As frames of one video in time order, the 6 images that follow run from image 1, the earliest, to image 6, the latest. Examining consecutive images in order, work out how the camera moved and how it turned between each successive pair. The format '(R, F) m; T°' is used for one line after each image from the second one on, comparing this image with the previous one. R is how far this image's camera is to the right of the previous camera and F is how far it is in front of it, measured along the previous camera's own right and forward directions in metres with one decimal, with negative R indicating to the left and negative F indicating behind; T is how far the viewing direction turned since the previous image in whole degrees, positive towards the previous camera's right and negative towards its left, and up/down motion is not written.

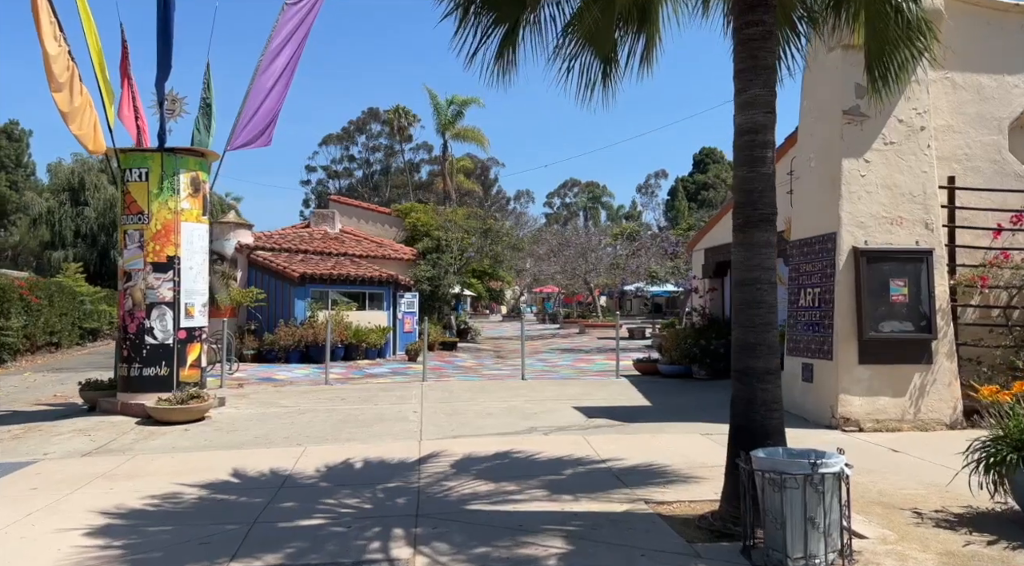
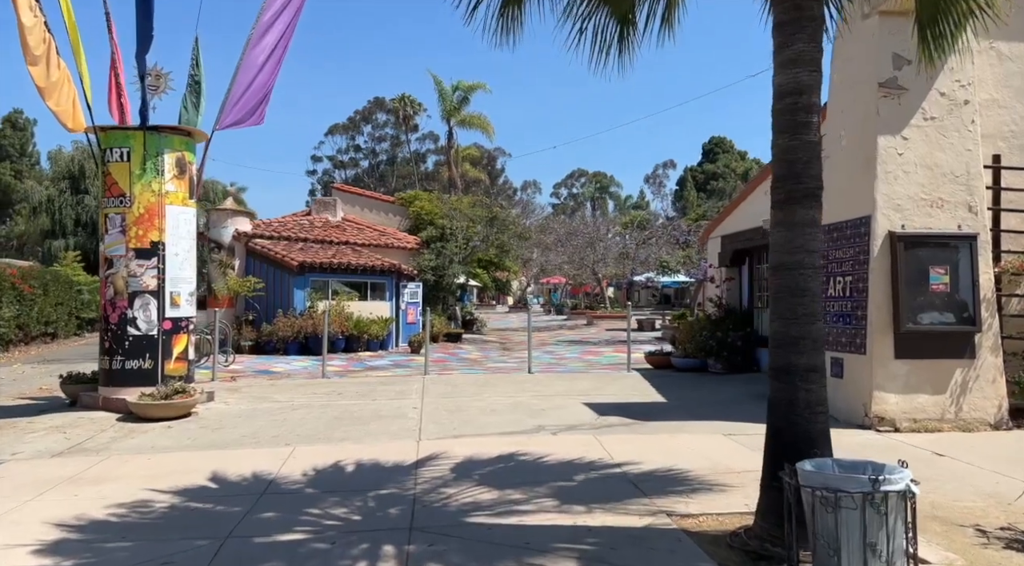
(0.0, +0.7) m; -1°
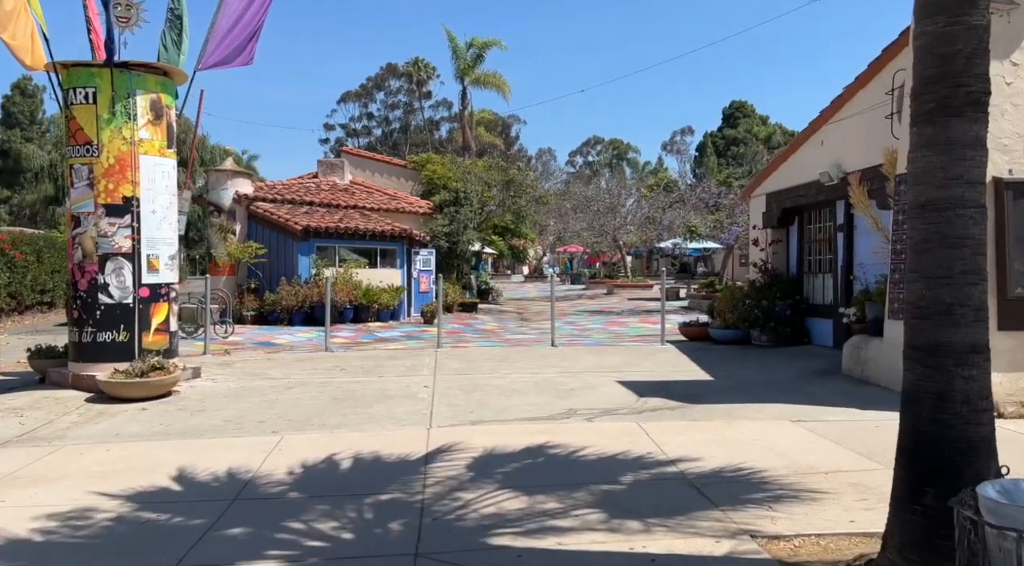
(-0.1, +1.4) m; -1°
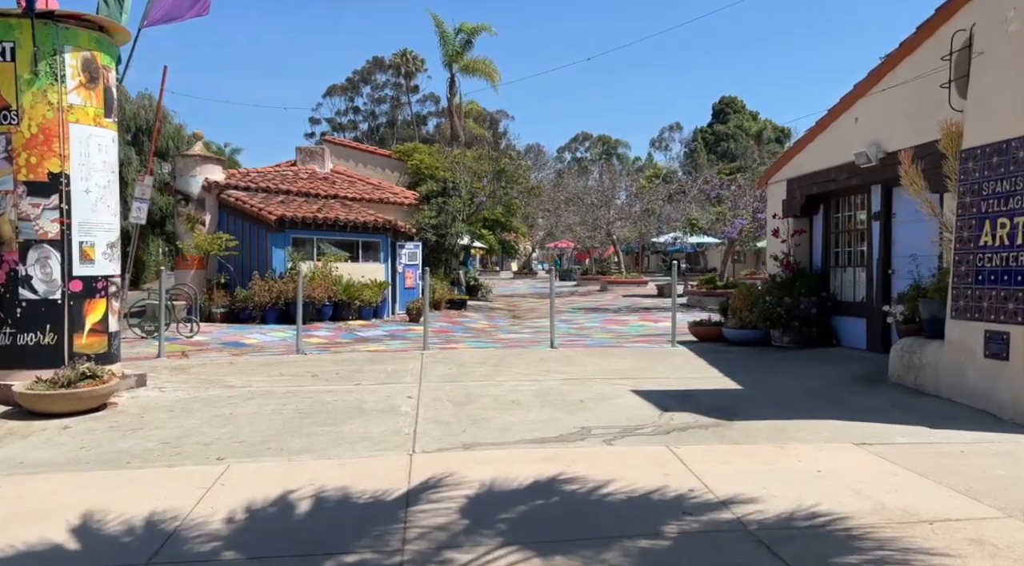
(-0.1, +1.3) m; +1°
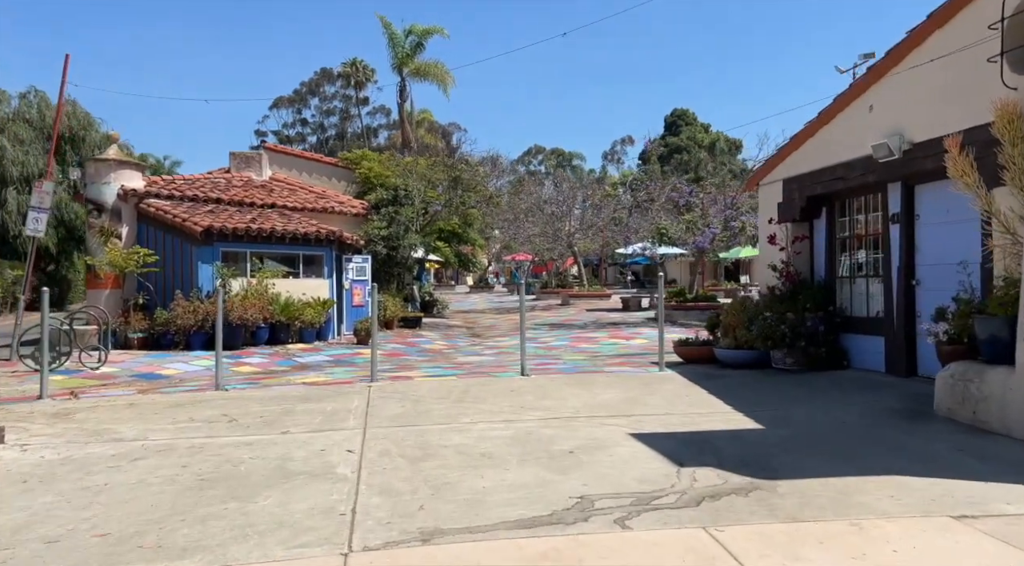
(-0.1, +1.6) m; +4°
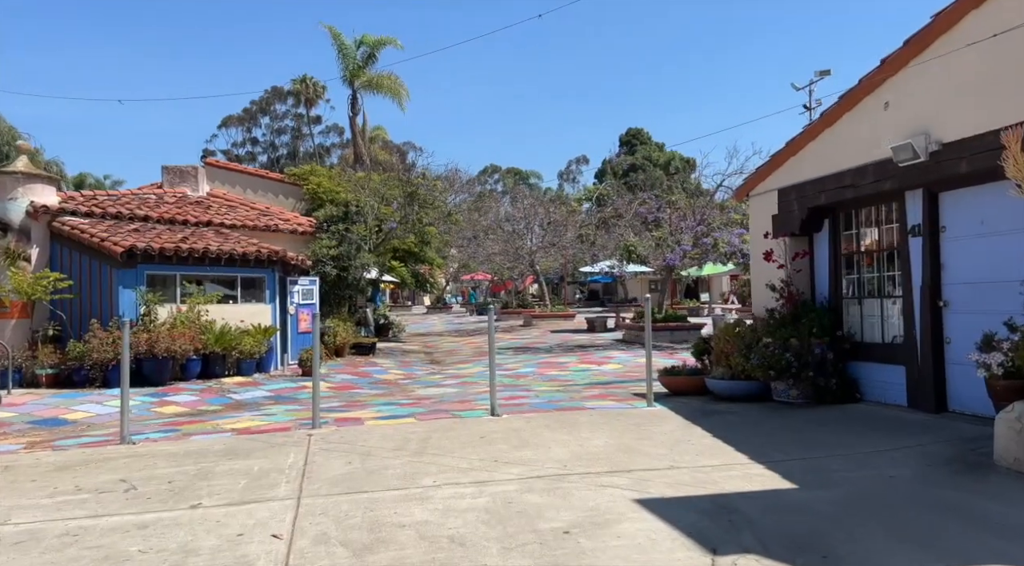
(-0.1, +1.3) m; +3°
